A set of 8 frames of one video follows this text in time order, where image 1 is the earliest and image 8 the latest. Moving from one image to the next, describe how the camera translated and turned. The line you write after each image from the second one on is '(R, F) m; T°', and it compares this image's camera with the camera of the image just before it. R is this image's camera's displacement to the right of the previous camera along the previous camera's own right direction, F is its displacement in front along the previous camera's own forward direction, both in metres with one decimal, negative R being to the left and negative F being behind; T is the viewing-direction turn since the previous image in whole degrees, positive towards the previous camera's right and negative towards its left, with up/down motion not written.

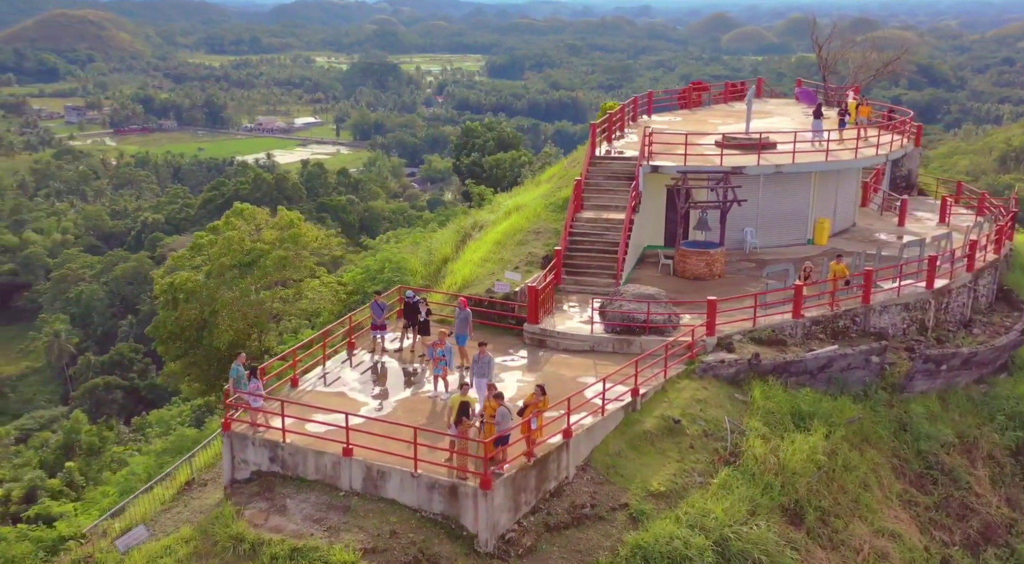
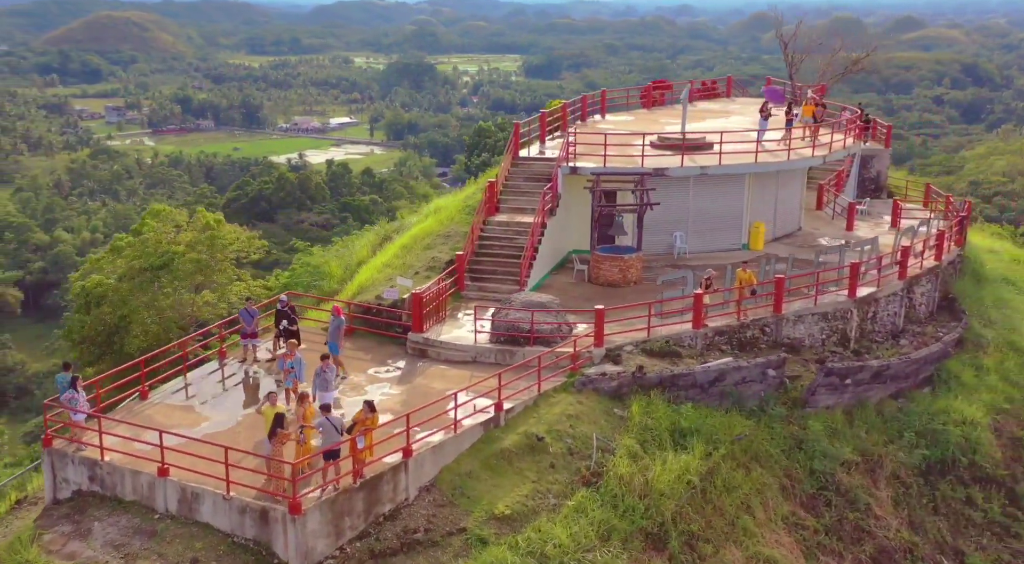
(+2.4, +0.8) m; -1°
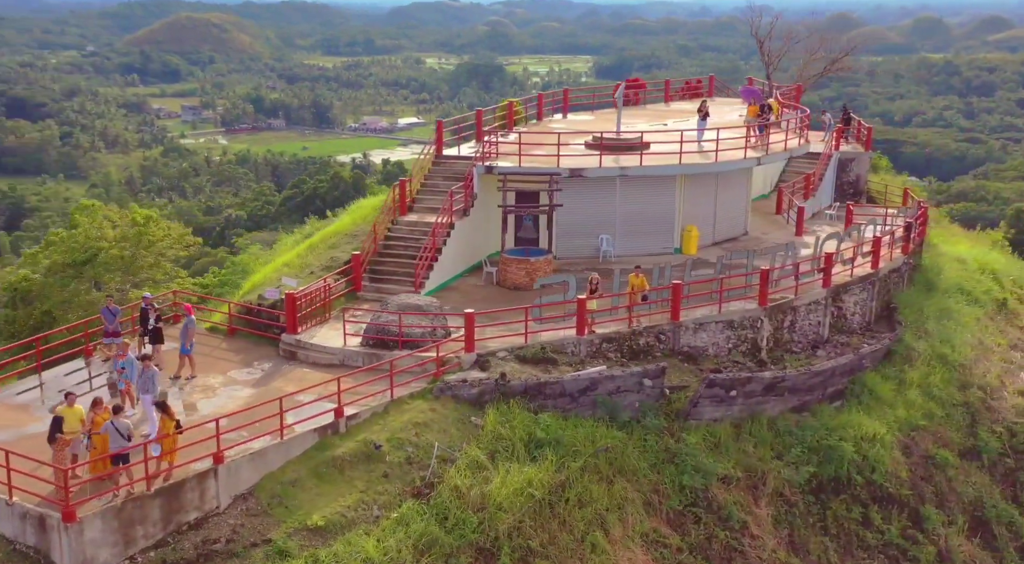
(+2.8, +0.6) m; -2°
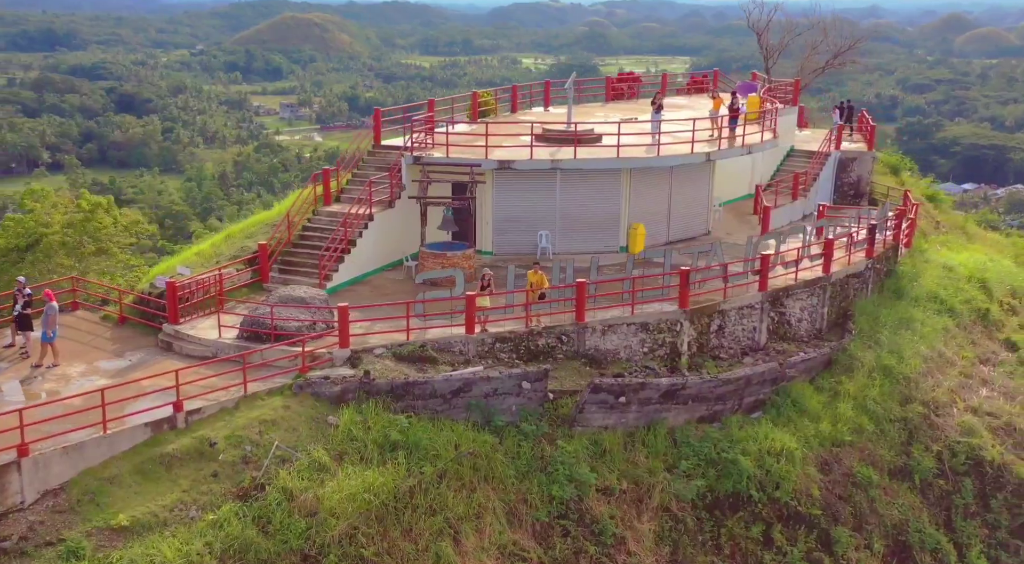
(+2.8, +0.9) m; -4°
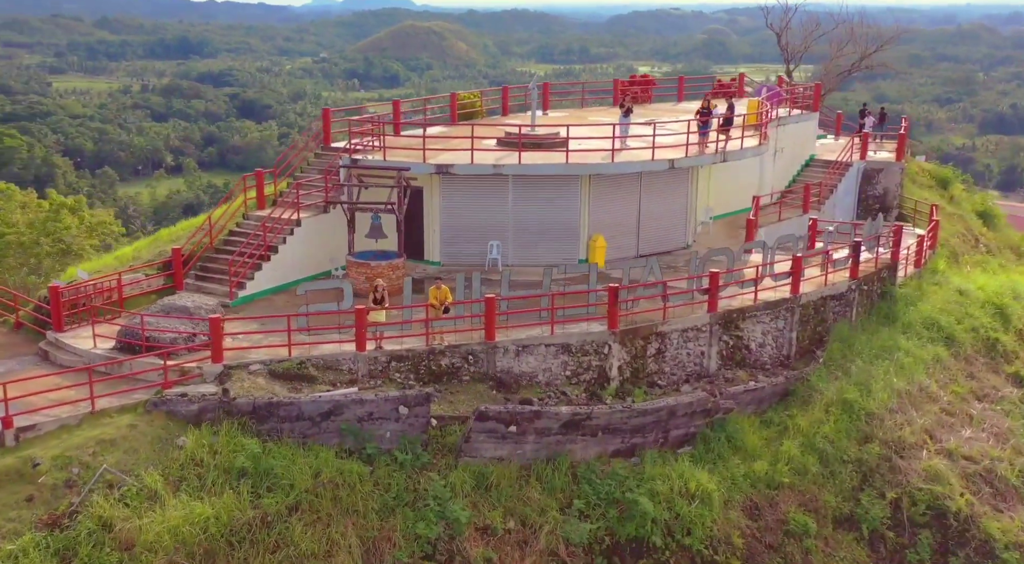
(+2.8, +1.4) m; -5°
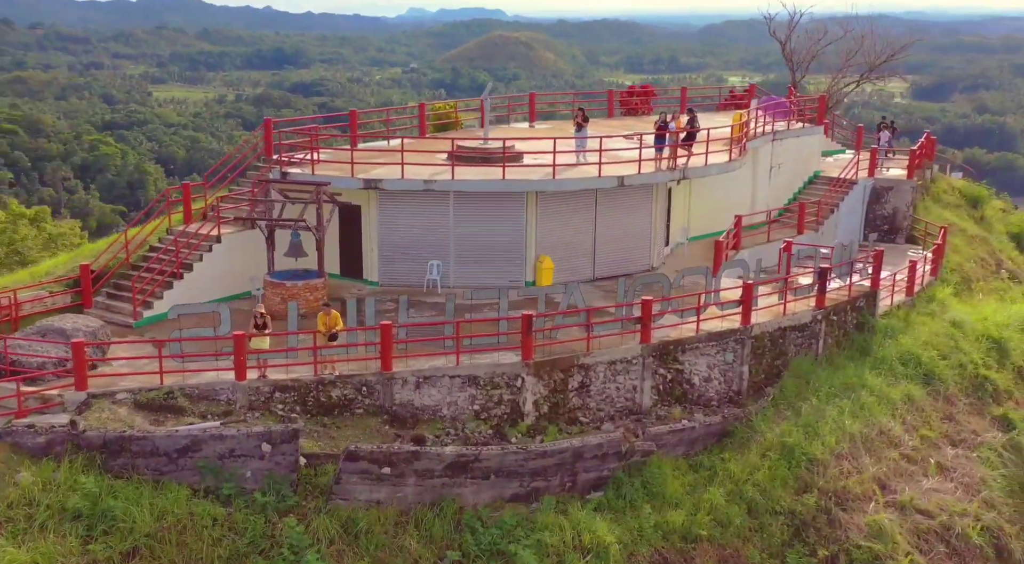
(+2.4, +1.2) m; -4°
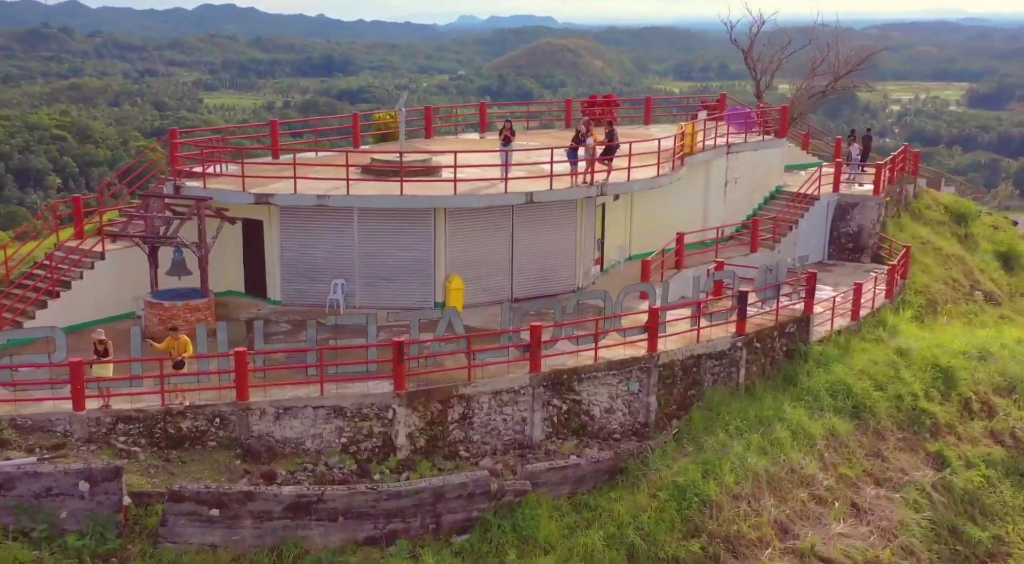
(+2.2, +1.0) m; -1°
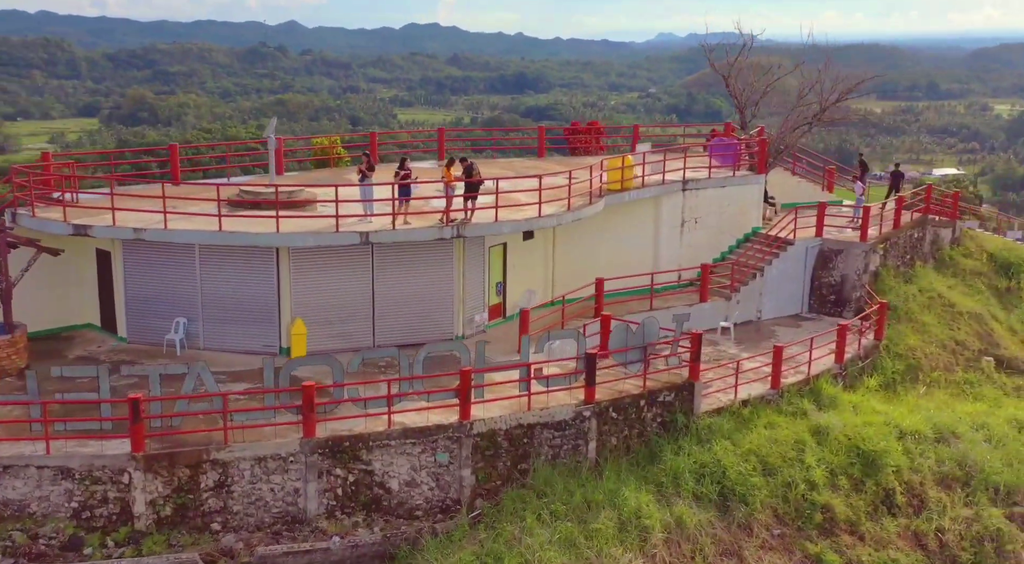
(+4.8, +2.1) m; -7°
